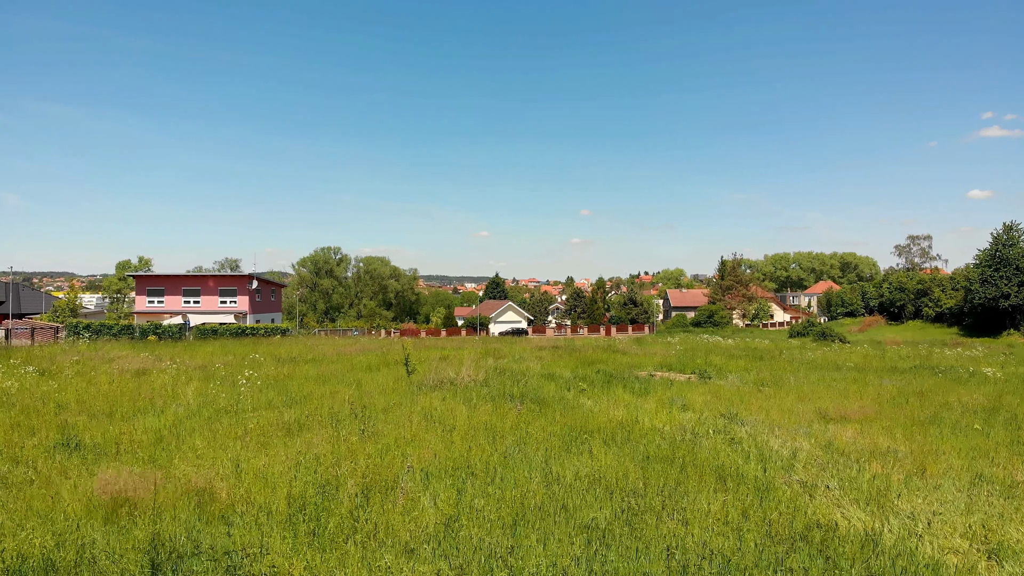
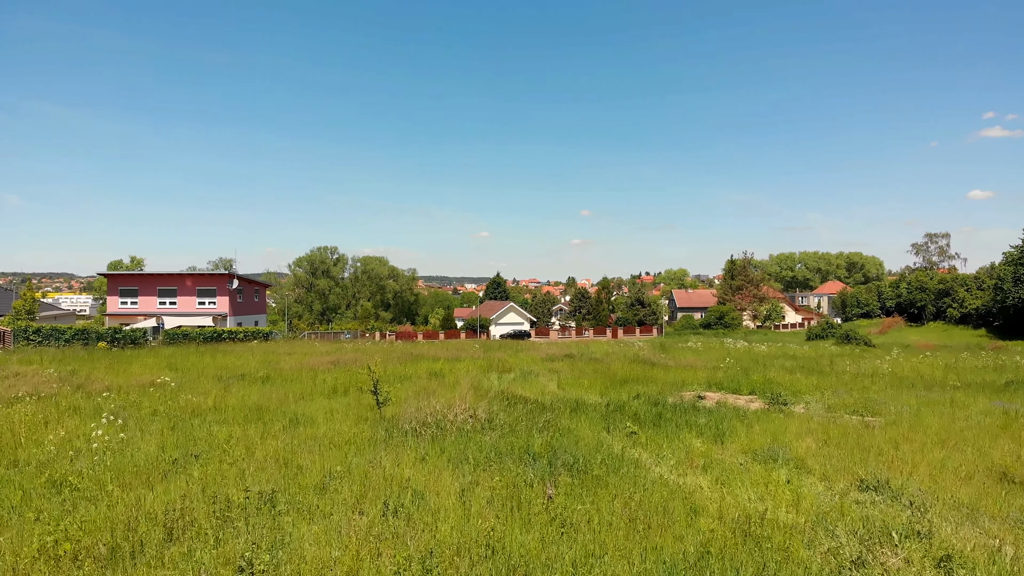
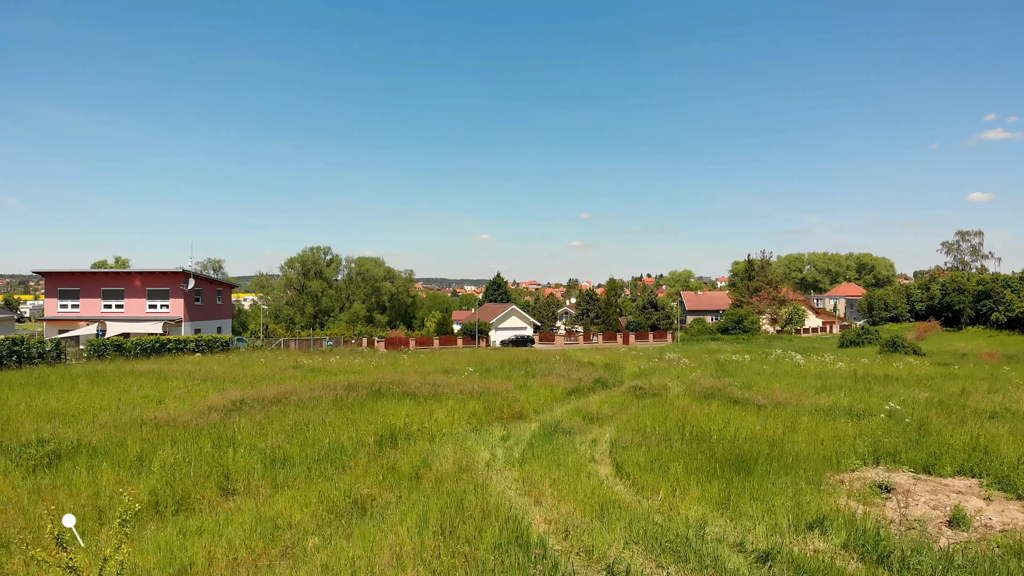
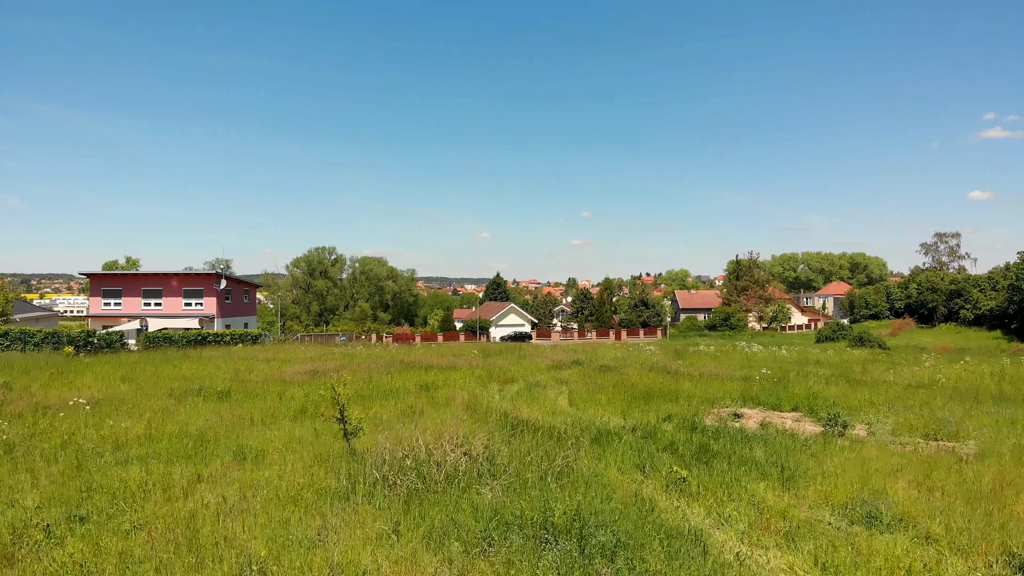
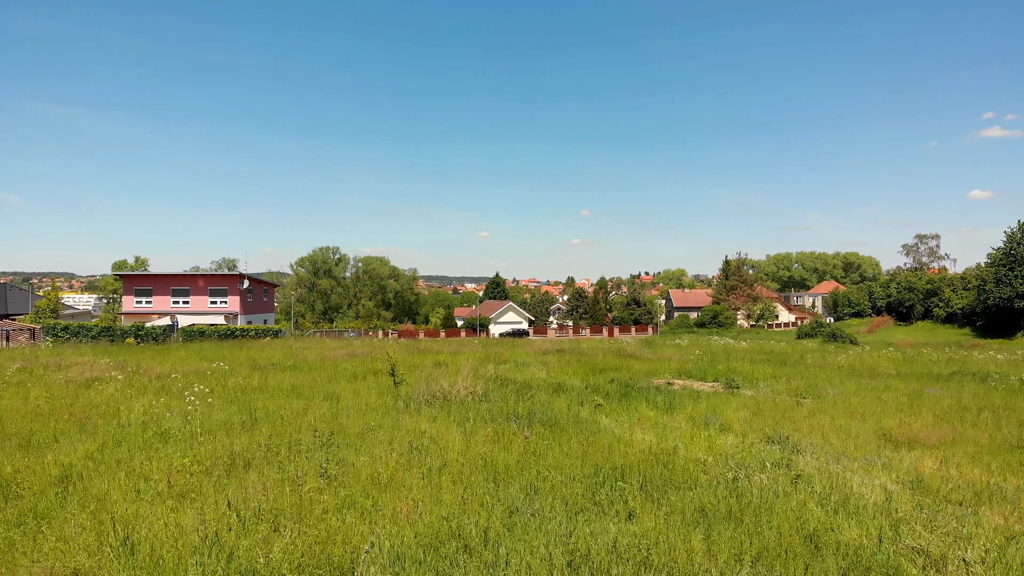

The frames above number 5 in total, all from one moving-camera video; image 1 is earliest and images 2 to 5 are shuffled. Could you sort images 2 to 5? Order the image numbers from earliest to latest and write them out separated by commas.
5, 2, 4, 3
